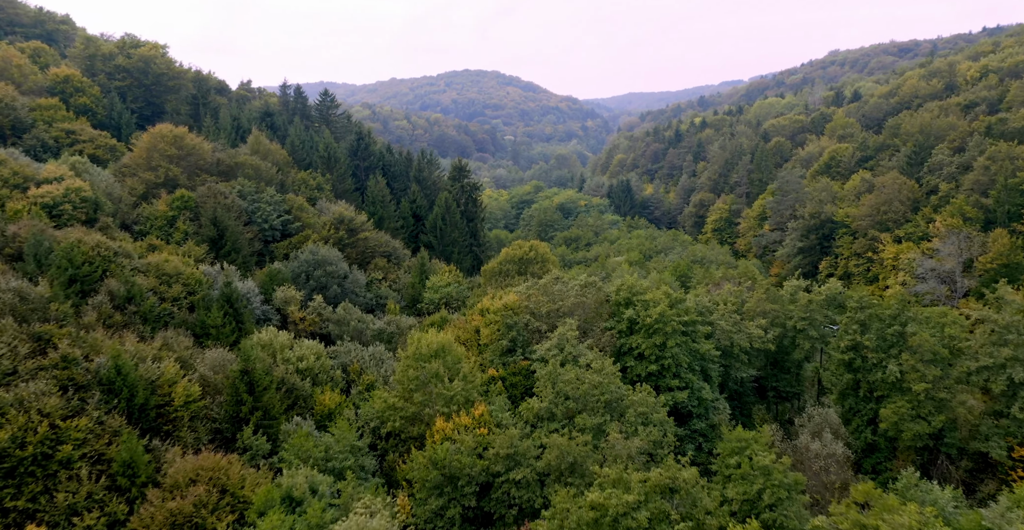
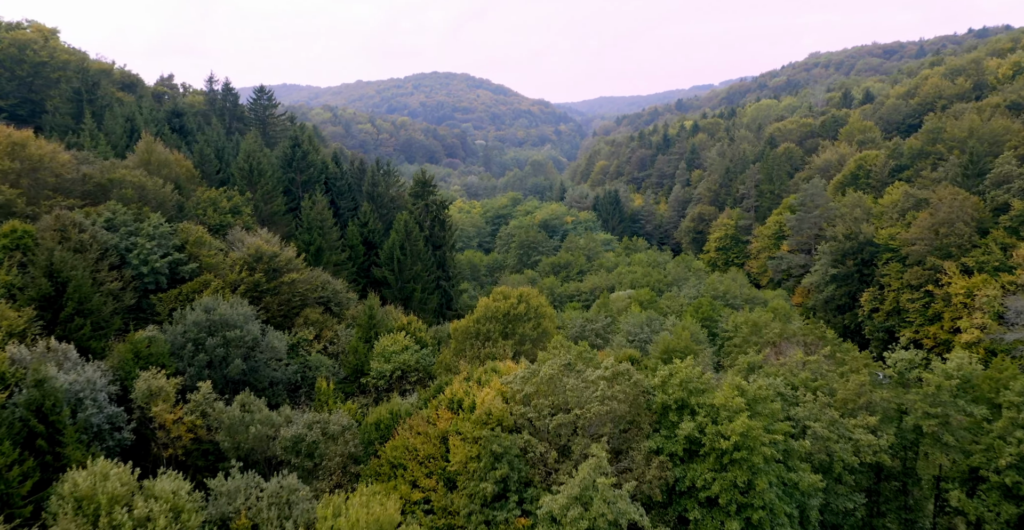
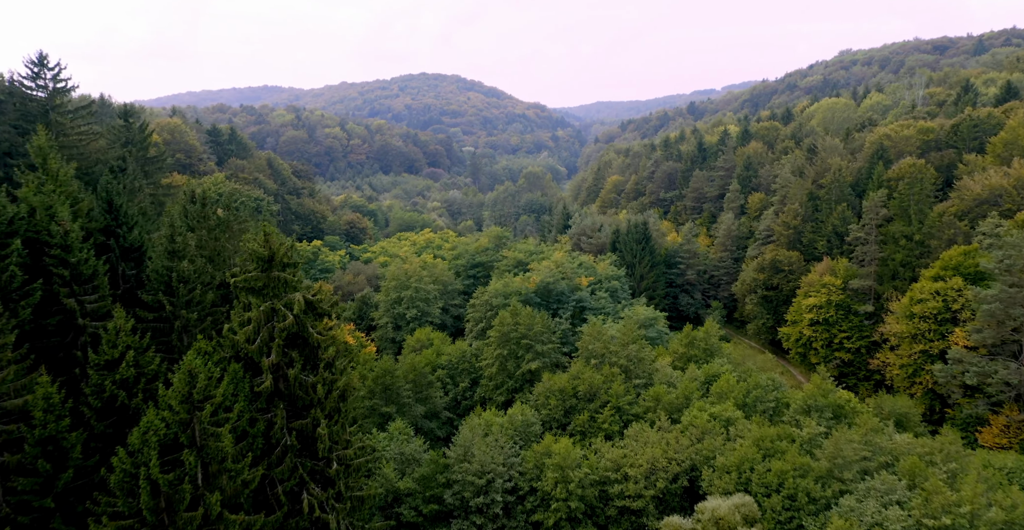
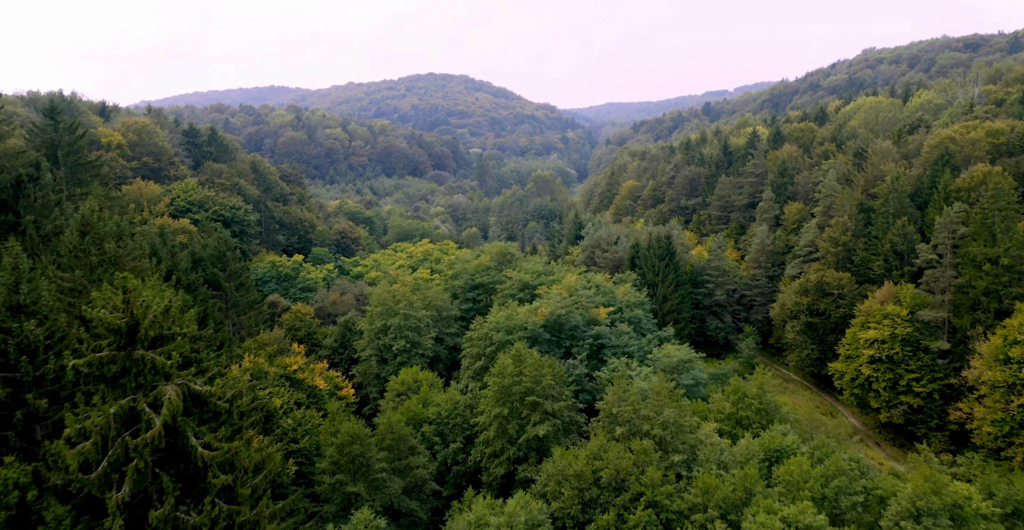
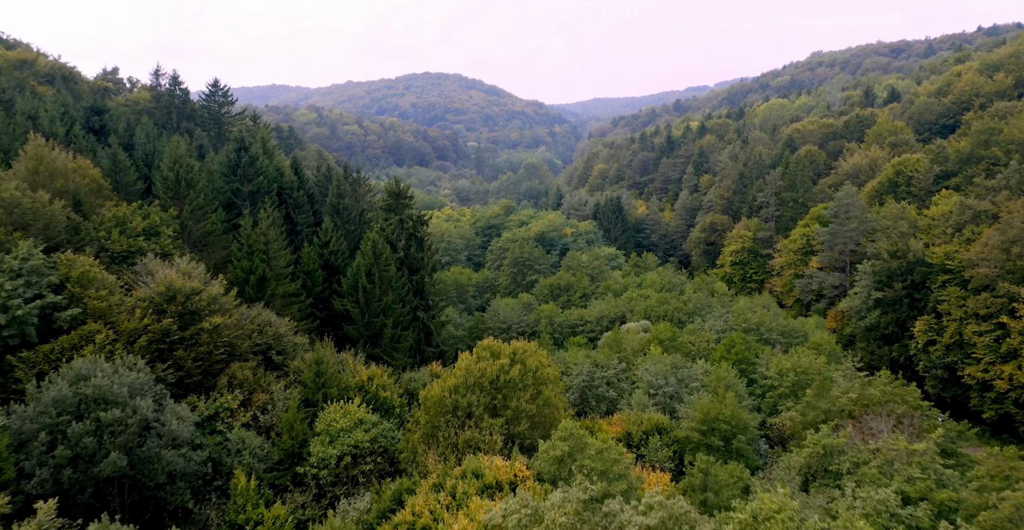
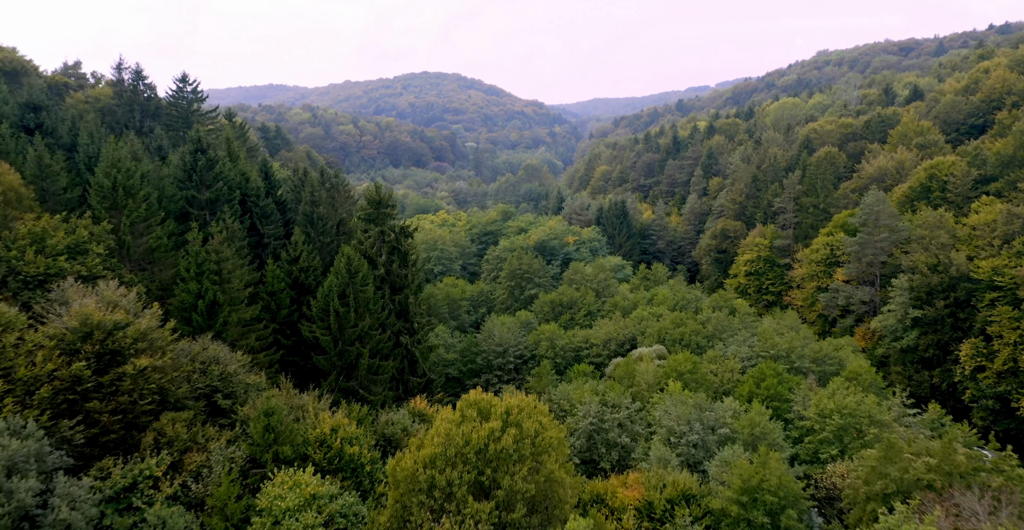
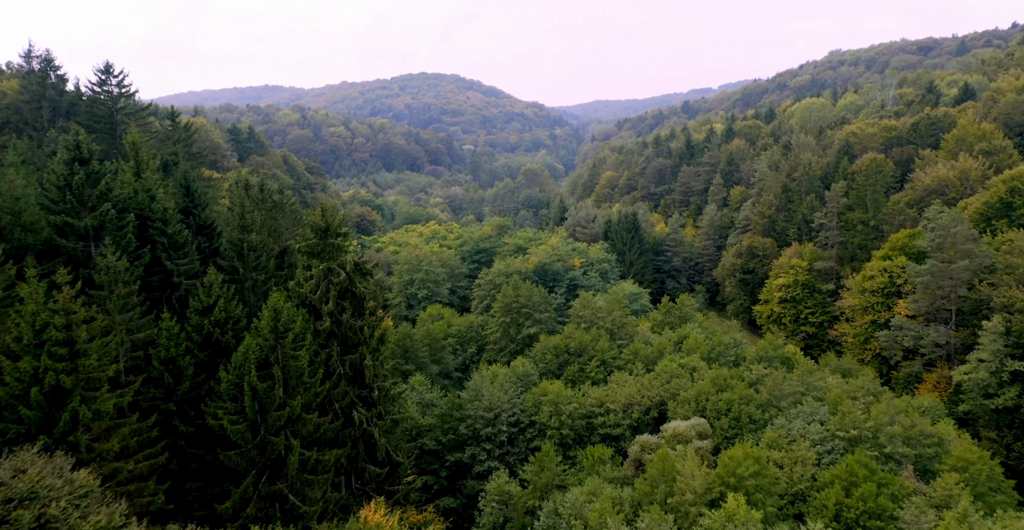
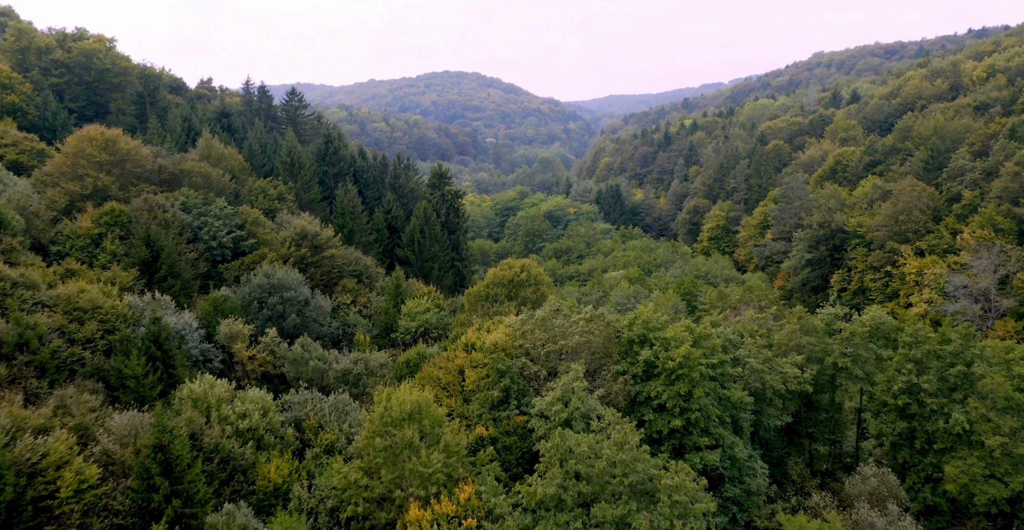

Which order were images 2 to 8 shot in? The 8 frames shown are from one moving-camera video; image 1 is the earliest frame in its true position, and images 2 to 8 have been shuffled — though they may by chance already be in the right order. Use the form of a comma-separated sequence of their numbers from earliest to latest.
8, 2, 5, 6, 7, 3, 4
